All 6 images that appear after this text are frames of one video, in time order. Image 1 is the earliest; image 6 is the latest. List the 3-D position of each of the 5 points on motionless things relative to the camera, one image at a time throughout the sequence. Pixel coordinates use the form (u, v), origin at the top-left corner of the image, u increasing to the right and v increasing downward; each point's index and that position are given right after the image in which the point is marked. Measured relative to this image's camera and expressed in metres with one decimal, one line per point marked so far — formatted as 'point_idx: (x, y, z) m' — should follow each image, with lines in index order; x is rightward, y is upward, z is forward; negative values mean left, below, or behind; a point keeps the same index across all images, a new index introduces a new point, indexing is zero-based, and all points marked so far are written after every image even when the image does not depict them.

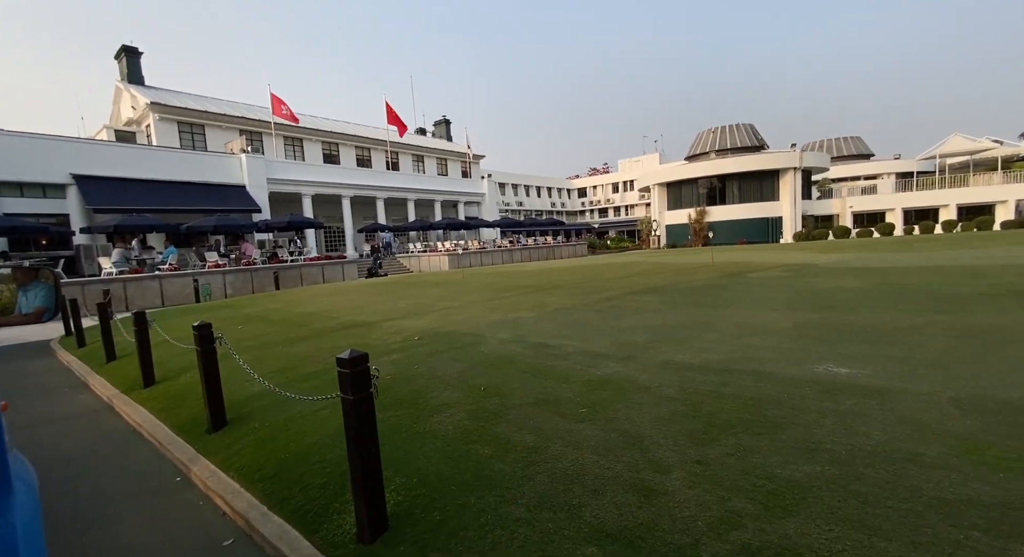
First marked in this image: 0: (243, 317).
0: (-6.8, -1.0, +12.4) m
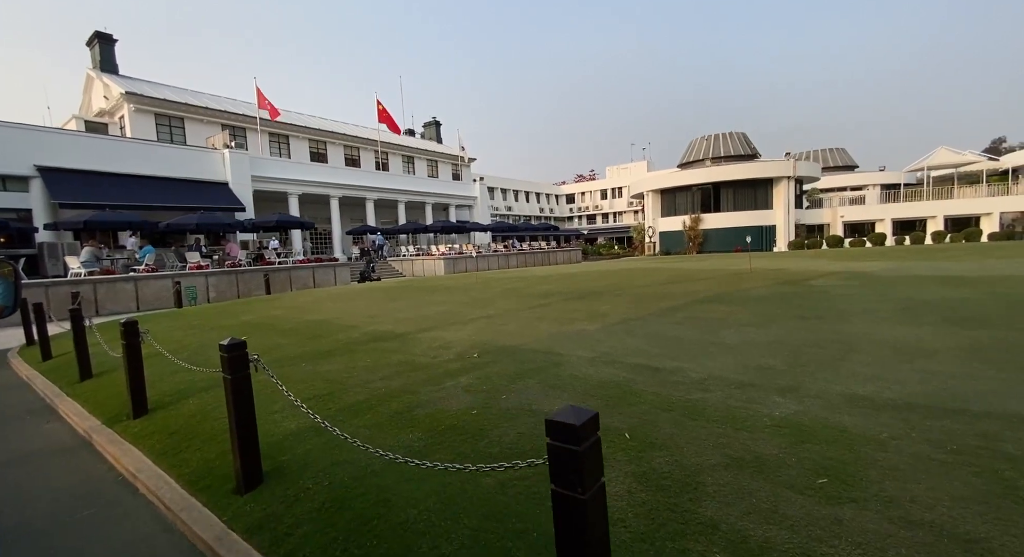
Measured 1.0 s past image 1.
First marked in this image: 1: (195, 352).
0: (-6.0, -1.1, +10.9) m
1: (-5.3, -1.3, +8.3) m
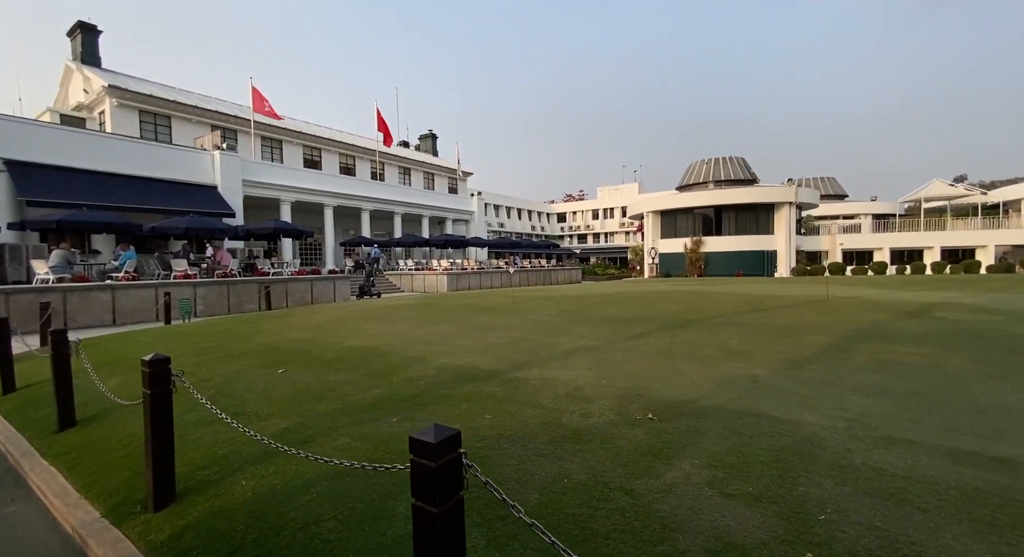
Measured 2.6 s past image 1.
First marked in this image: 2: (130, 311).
0: (-4.5, -1.3, +8.8) m
1: (-3.7, -1.5, +6.2) m
2: (-15.1, -1.3, +19.2) m
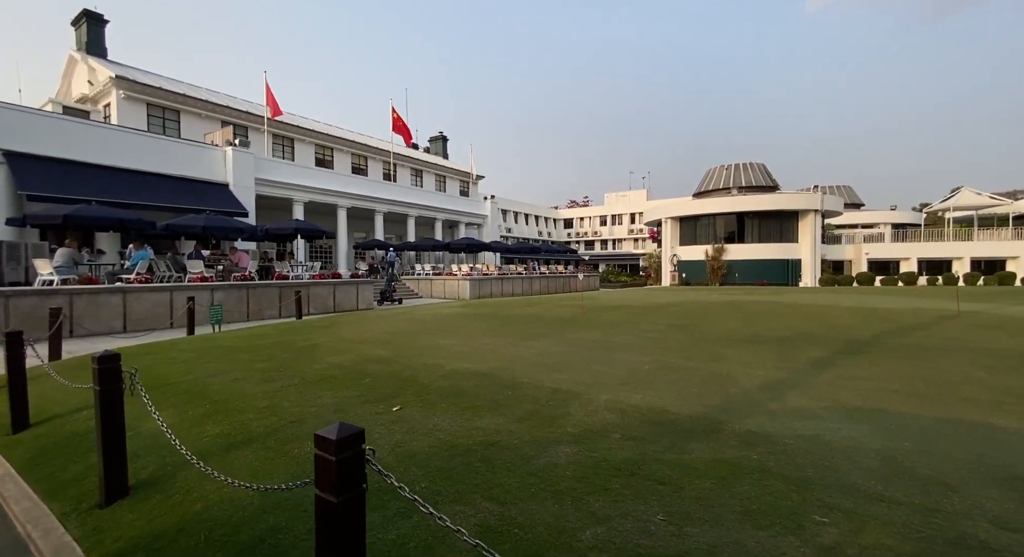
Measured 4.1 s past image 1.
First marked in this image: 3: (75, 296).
0: (-2.4, -1.4, +6.9) m
1: (-1.6, -1.5, +4.3) m
2: (-13.1, -1.4, +17.3) m
3: (-14.1, -0.6, +15.7) m
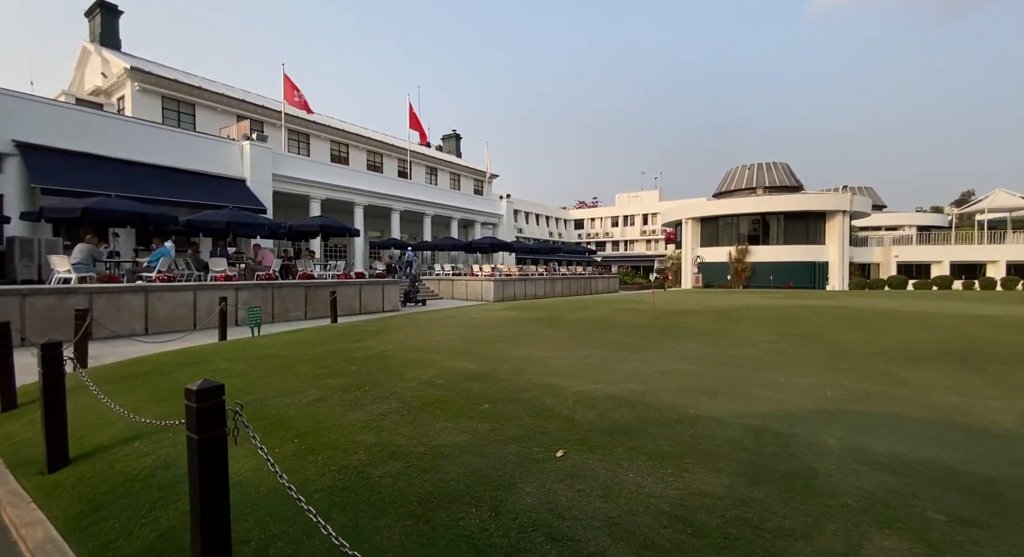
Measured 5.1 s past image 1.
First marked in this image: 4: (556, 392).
0: (-0.6, -1.4, +5.6) m
1: (+0.2, -1.5, +3.0) m
2: (-11.3, -1.3, +16.0) m
3: (-12.3, -0.5, +14.4) m
4: (+0.6, -1.4, +6.0) m
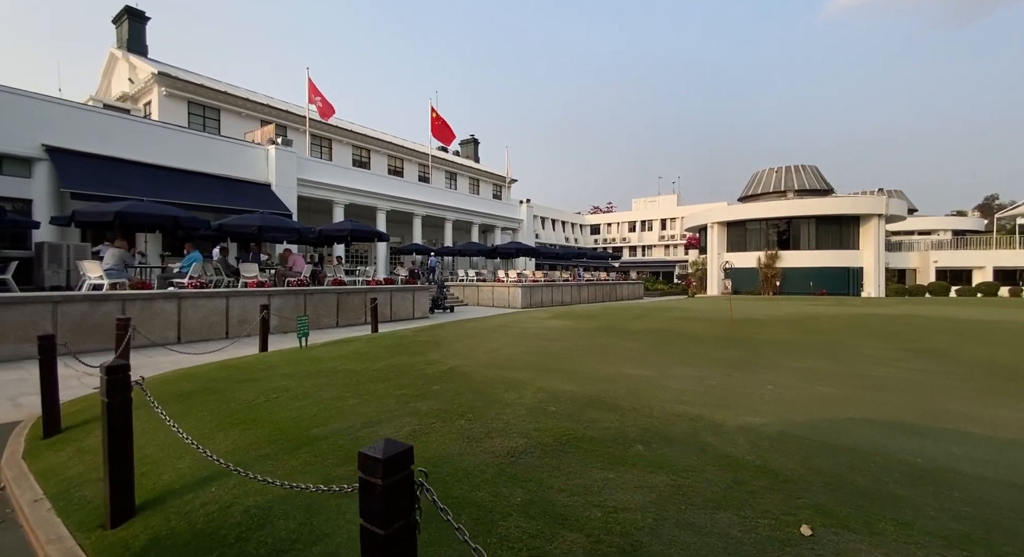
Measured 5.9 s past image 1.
0: (+0.9, -1.5, +4.5) m
1: (+1.6, -1.6, +1.9) m
2: (-9.5, -1.5, +15.2) m
3: (-10.6, -0.7, +13.6) m
4: (+2.1, -1.5, +4.9) m
